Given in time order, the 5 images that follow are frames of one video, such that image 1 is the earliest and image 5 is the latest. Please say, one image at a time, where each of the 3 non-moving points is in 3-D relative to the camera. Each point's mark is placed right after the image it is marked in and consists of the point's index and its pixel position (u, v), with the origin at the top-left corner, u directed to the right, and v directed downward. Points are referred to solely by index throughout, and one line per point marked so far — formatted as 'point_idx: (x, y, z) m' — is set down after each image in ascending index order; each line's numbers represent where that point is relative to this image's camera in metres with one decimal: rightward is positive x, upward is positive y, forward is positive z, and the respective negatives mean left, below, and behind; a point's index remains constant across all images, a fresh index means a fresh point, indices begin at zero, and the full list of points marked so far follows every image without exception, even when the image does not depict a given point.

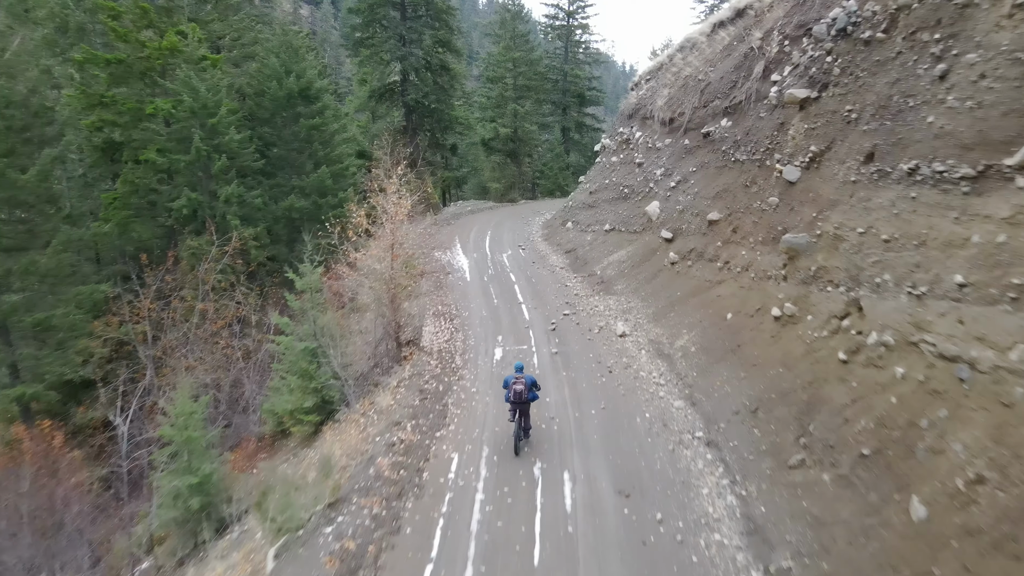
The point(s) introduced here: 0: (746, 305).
0: (+3.2, -0.2, +10.3) m
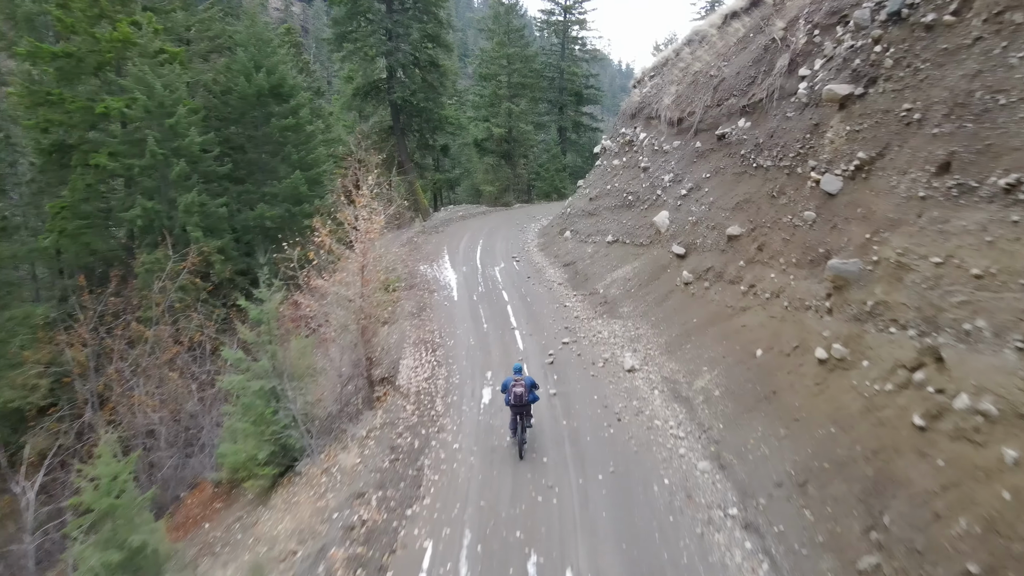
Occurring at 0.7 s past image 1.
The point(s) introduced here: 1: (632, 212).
0: (+3.1, -0.6, +8.7) m
1: (+2.6, +1.6, +15.9) m
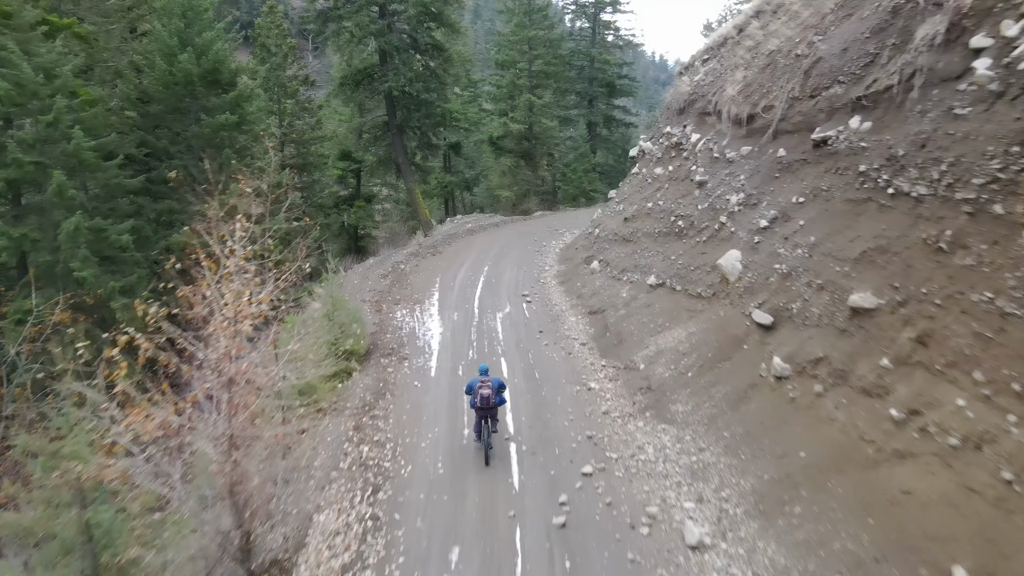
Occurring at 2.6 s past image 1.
0: (+2.9, -1.6, +4.3) m
1: (+2.7, +0.7, +11.6) m
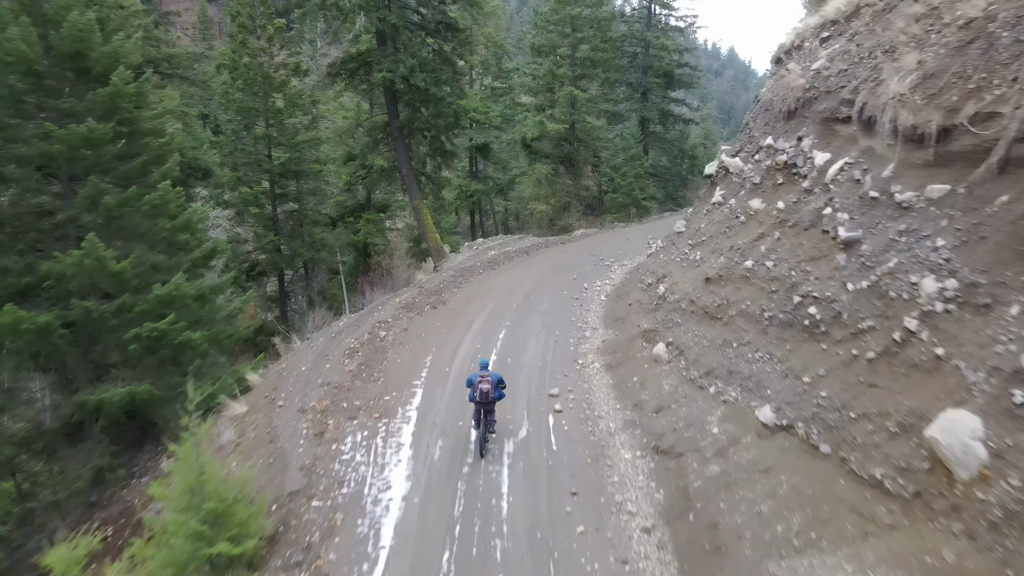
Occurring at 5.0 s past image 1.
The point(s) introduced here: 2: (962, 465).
0: (+2.6, -3.0, -0.5) m
1: (+2.8, -0.6, +6.7) m
2: (+2.9, -1.1, +4.7) m
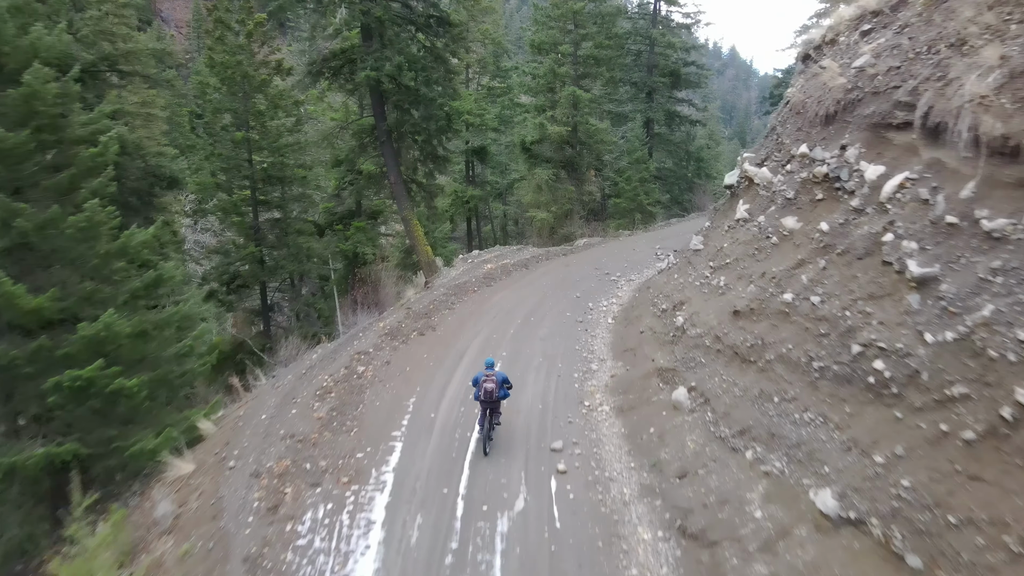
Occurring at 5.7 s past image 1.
0: (+2.6, -3.4, -1.9) m
1: (+2.8, -1.0, +5.3) m
2: (+2.8, -1.5, +3.3) m
